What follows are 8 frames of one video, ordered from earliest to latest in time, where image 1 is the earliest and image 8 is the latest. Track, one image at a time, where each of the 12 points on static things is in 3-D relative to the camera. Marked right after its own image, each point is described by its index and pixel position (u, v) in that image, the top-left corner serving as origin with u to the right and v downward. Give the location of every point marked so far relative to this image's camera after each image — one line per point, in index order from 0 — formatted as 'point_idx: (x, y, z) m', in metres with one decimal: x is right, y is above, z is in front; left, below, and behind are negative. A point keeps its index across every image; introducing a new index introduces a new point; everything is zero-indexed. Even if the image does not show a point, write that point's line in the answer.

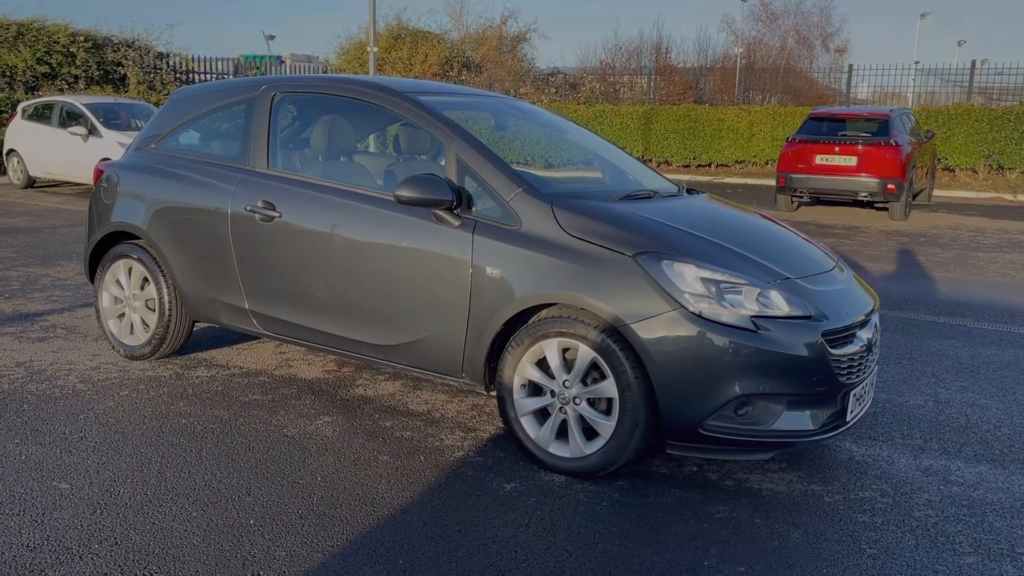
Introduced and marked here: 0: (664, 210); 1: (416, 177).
0: (+0.7, +0.4, +4.2) m
1: (-0.5, +0.5, +4.0) m
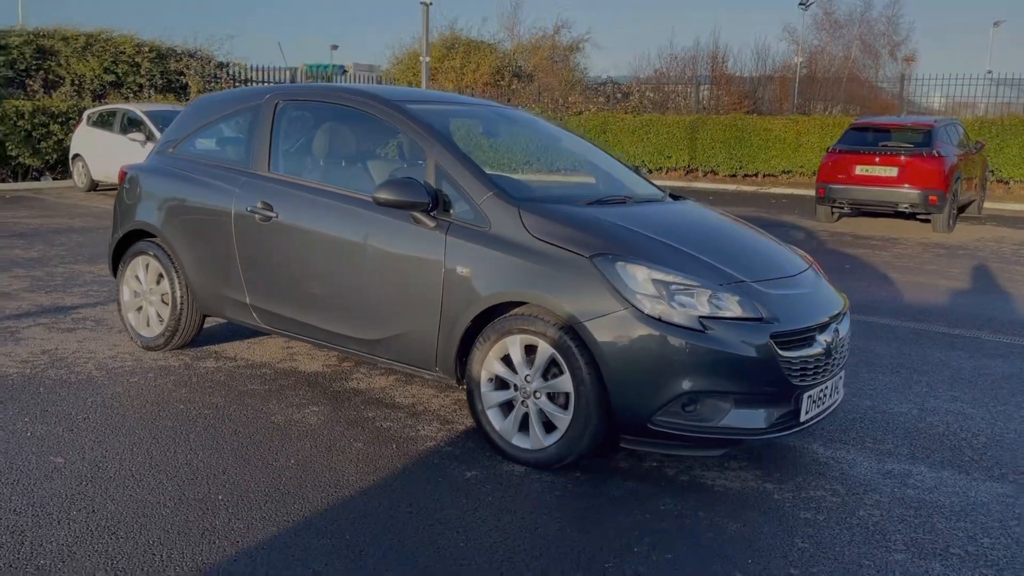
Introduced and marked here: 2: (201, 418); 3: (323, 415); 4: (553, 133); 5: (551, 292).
0: (+0.6, +0.4, +4.4) m
1: (-0.6, +0.5, +4.3) m
2: (-1.6, -0.7, +4.5) m
3: (-1.0, -0.7, +4.6) m
4: (+0.3, +1.0, +5.7) m
5: (+0.2, 0.0, +3.9) m
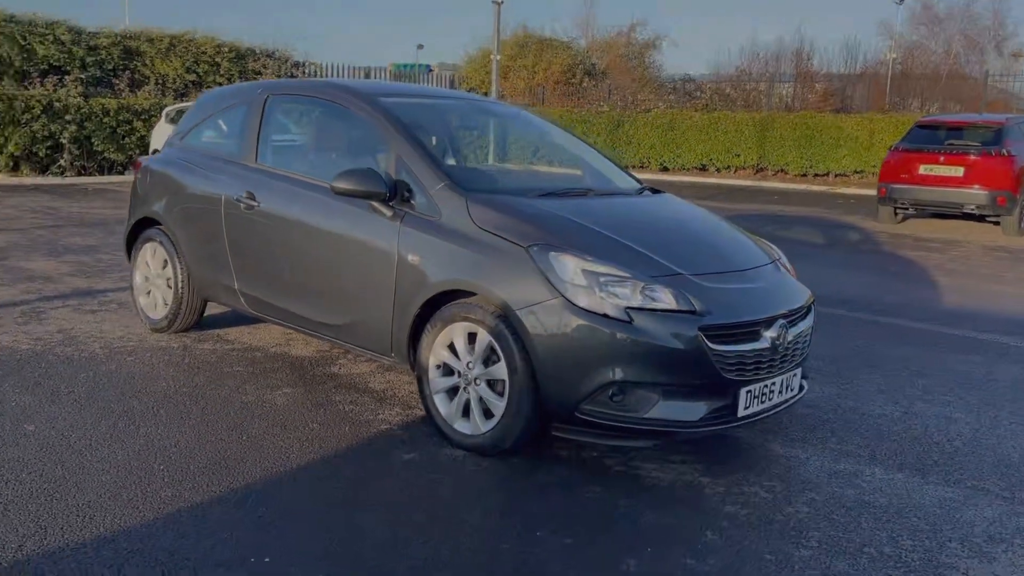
0: (+0.4, +0.4, +4.4) m
1: (-0.8, +0.6, +4.4) m
2: (-1.8, -0.6, +4.7) m
3: (-1.2, -0.6, +4.8) m
4: (+0.2, +1.1, +5.7) m
5: (-0.1, 0.0, +4.0) m
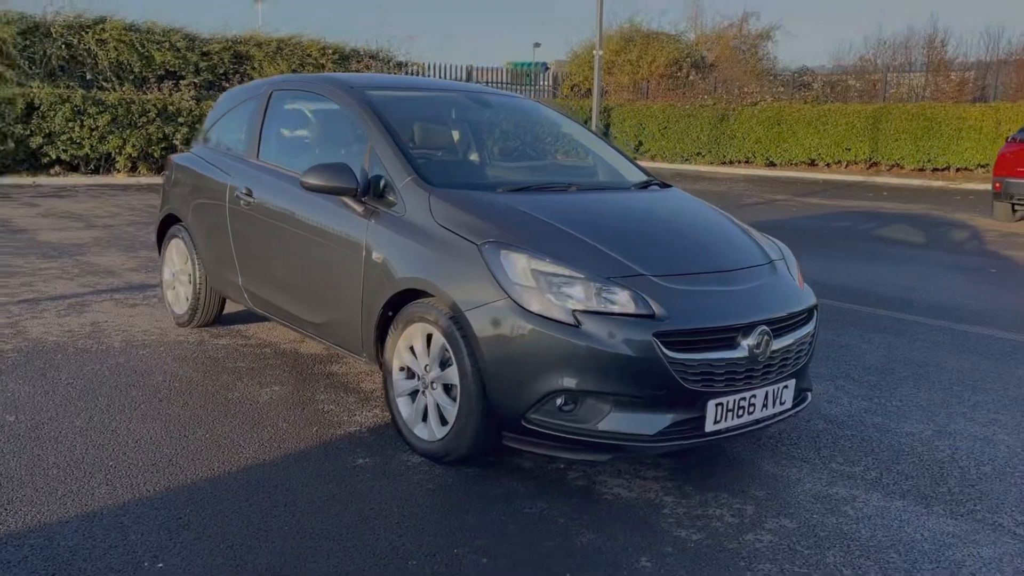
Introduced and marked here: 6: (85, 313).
0: (+0.2, +0.4, +4.1) m
1: (-0.9, +0.6, +4.3) m
2: (-1.9, -0.6, +4.8) m
3: (-1.3, -0.6, +4.8) m
4: (+0.2, +1.1, +5.5) m
5: (-0.3, 0.0, +3.8) m
6: (-3.2, -0.2, +6.5) m
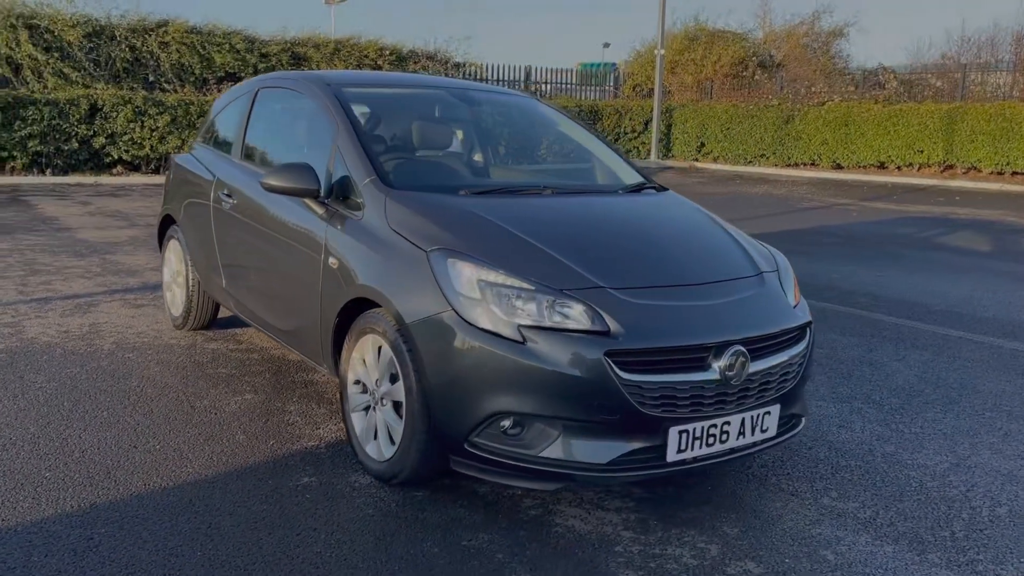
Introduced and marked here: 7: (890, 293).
0: (+0.1, +0.3, +3.8) m
1: (-1.1, +0.6, +4.1) m
2: (-2.0, -0.6, +4.7) m
3: (-1.4, -0.6, +4.6) m
4: (+0.2, +1.0, +5.2) m
5: (-0.5, 0.0, +3.5) m
6: (-3.1, -0.2, +6.5) m
7: (+3.7, -0.1, +8.5) m
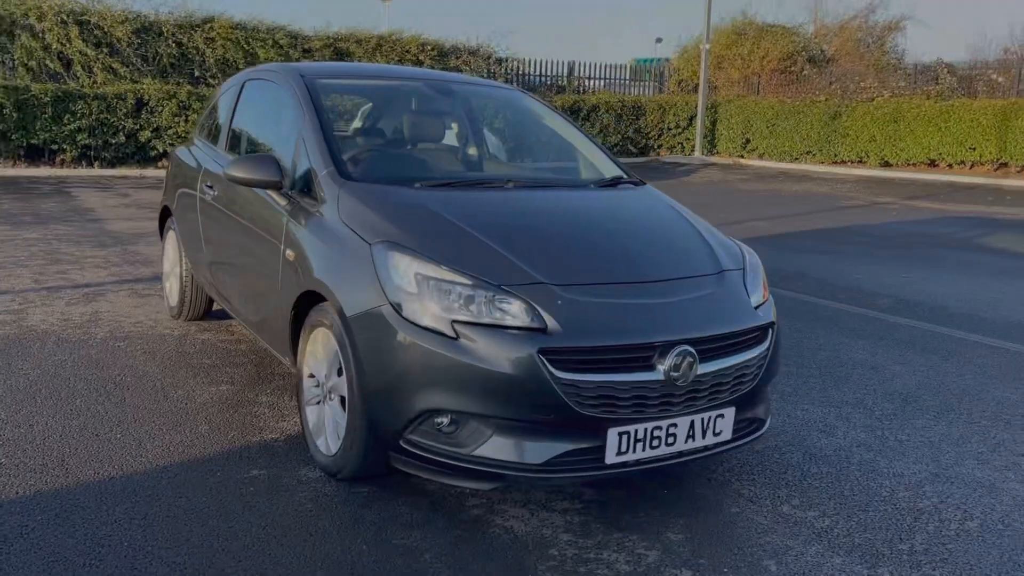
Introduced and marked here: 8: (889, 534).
0: (-0.1, +0.4, +3.8) m
1: (-1.2, +0.6, +4.1) m
2: (-2.1, -0.5, +4.7) m
3: (-1.5, -0.6, +4.6) m
4: (+0.1, +1.0, +5.1) m
5: (-0.7, 0.0, +3.5) m
6: (-3.2, -0.1, +6.6) m
7: (+3.7, -0.1, +8.2) m
8: (+1.4, -0.9, +3.3) m
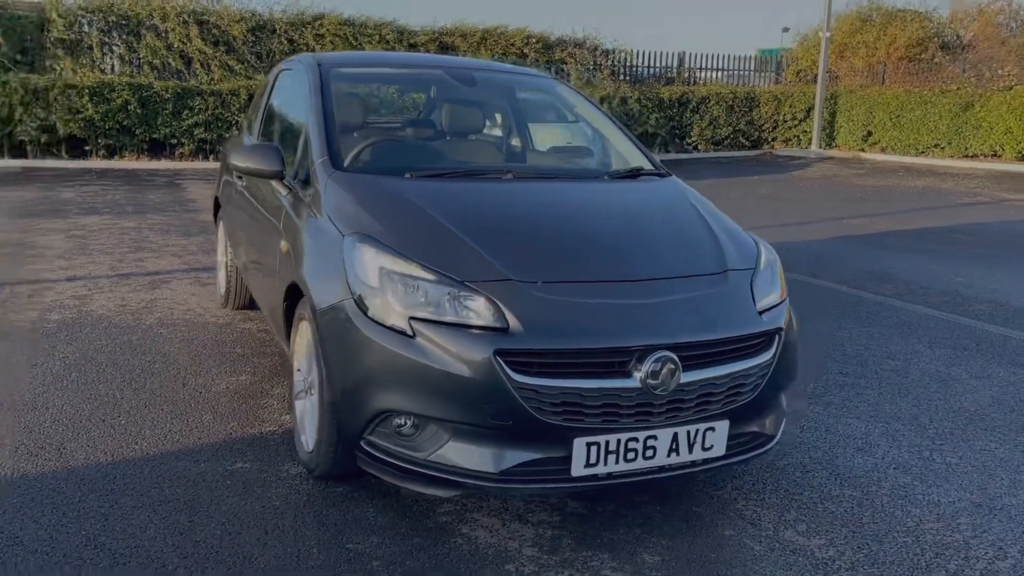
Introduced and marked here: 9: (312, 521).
0: (-0.1, +0.4, +3.6) m
1: (-1.2, +0.7, +4.1) m
2: (-2.0, -0.5, +4.8) m
3: (-1.4, -0.5, +4.6) m
4: (+0.3, +1.1, +4.8) m
5: (-0.8, +0.1, +3.4) m
6: (-2.8, 0.0, +6.8) m
7: (+4.3, -0.1, +7.5) m
8: (+1.3, -0.9, +3.0) m
9: (-0.7, -0.8, +3.1) m
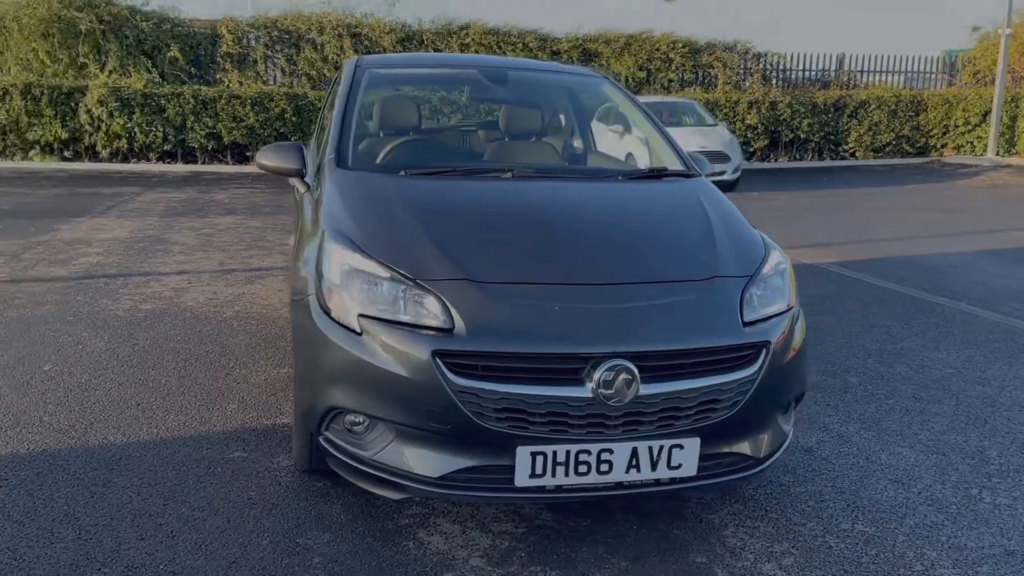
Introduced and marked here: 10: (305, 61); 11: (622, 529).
0: (-0.1, +0.4, +3.5) m
1: (-1.1, +0.7, +4.2) m
2: (-1.8, -0.4, +5.1) m
3: (-1.3, -0.5, +4.8) m
4: (+0.5, +1.0, +4.7) m
5: (-0.8, +0.1, +3.4) m
6: (-2.2, 0.0, +7.2) m
7: (+4.9, -0.3, +6.5) m
8: (+1.1, -1.0, +2.6) m
9: (-0.8, -0.8, +3.2) m
10: (-4.7, +5.1, +19.6) m
11: (+0.4, -0.9, +3.1) m
